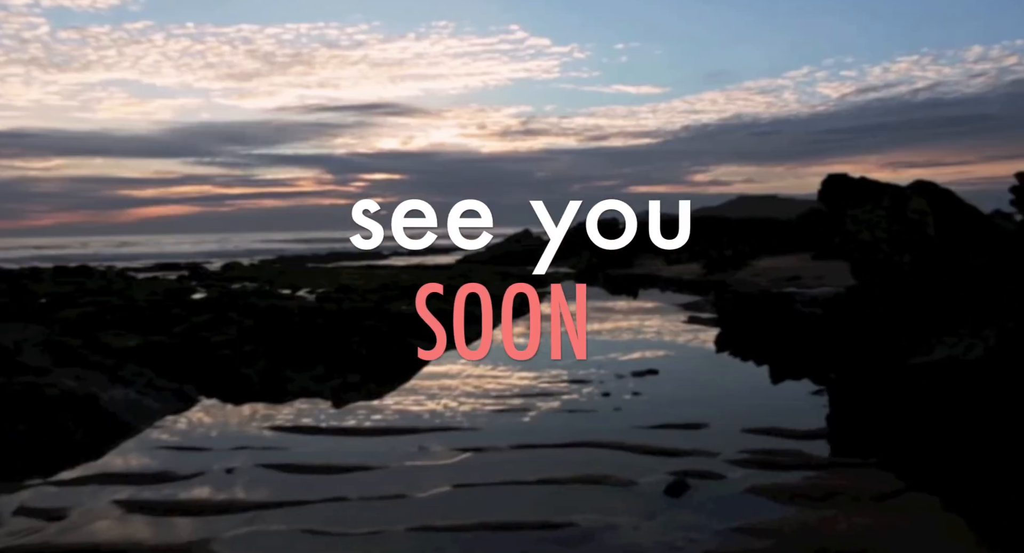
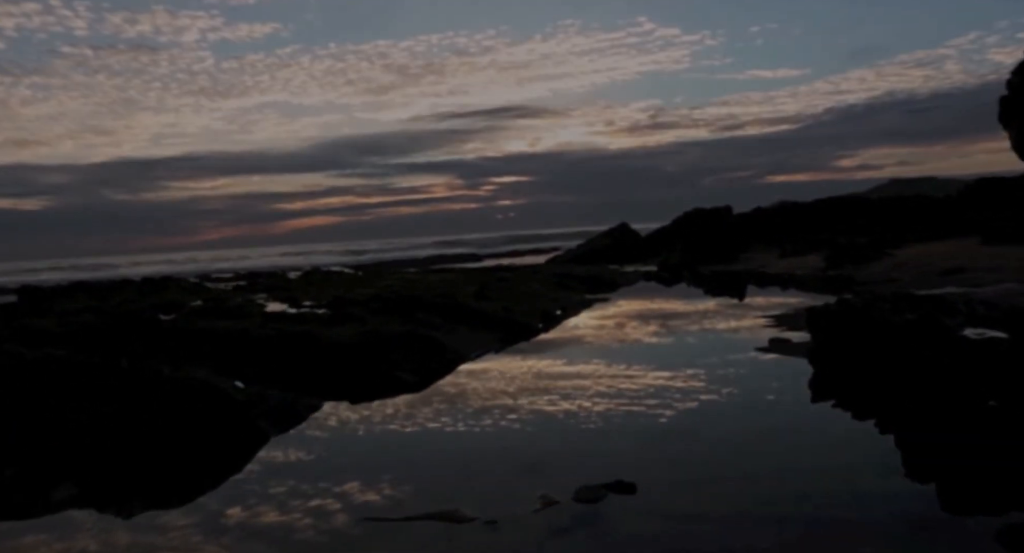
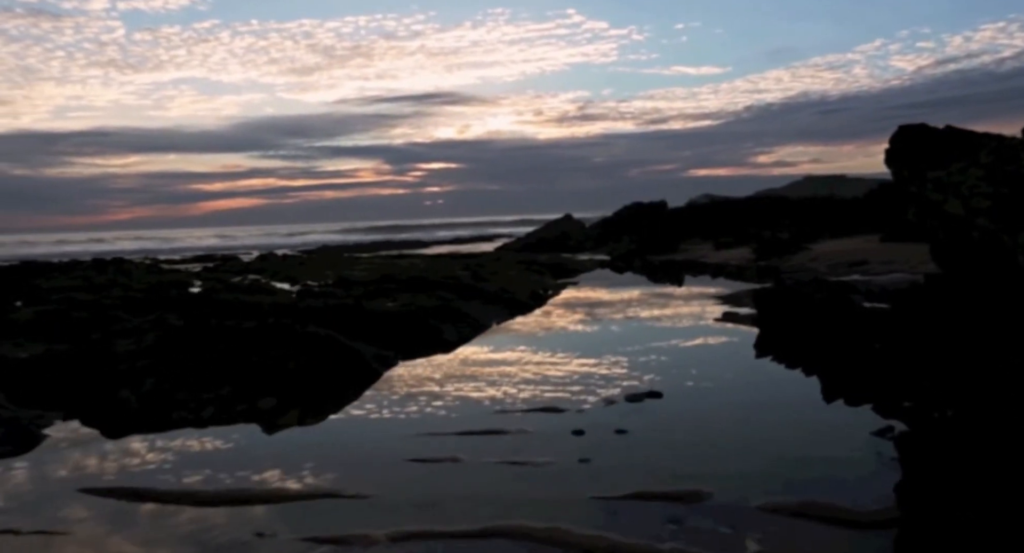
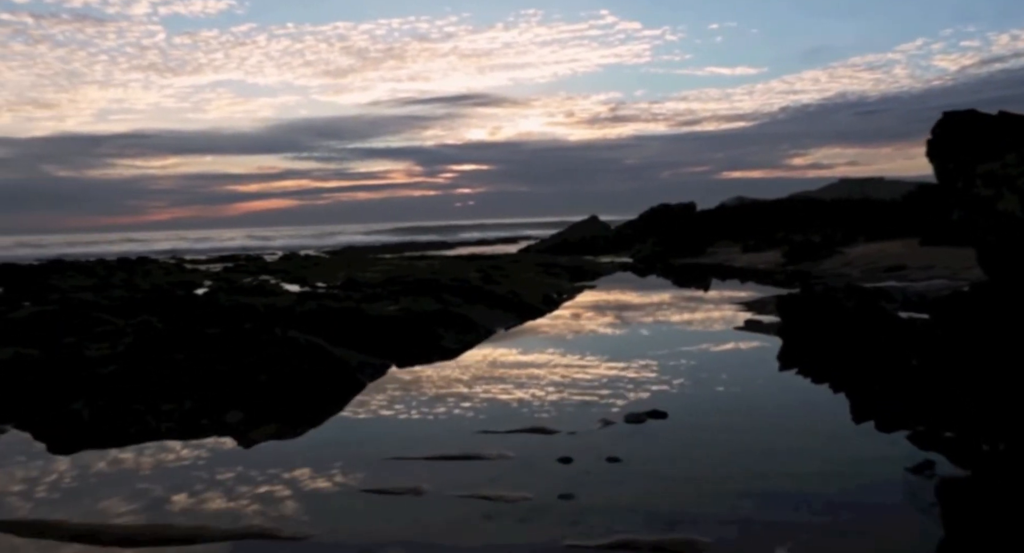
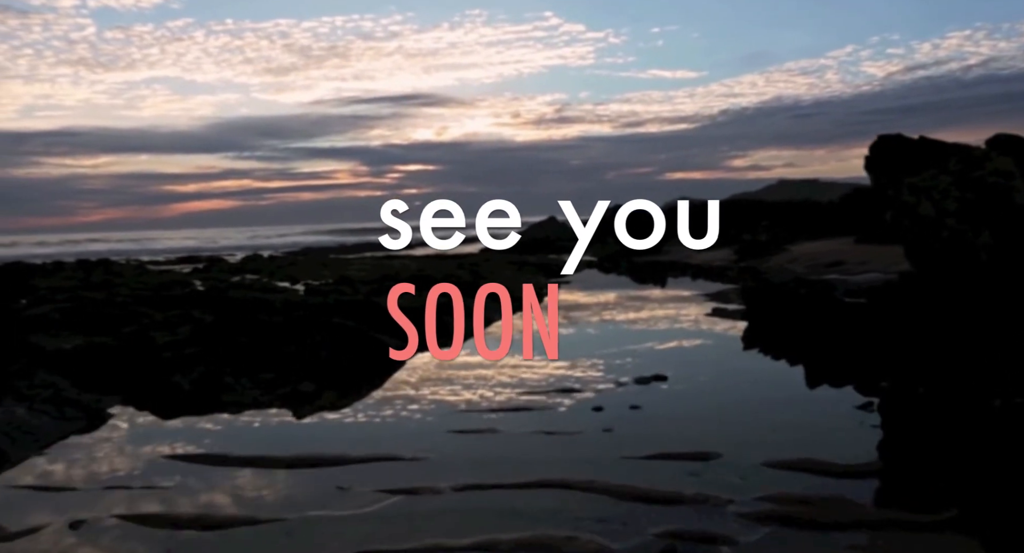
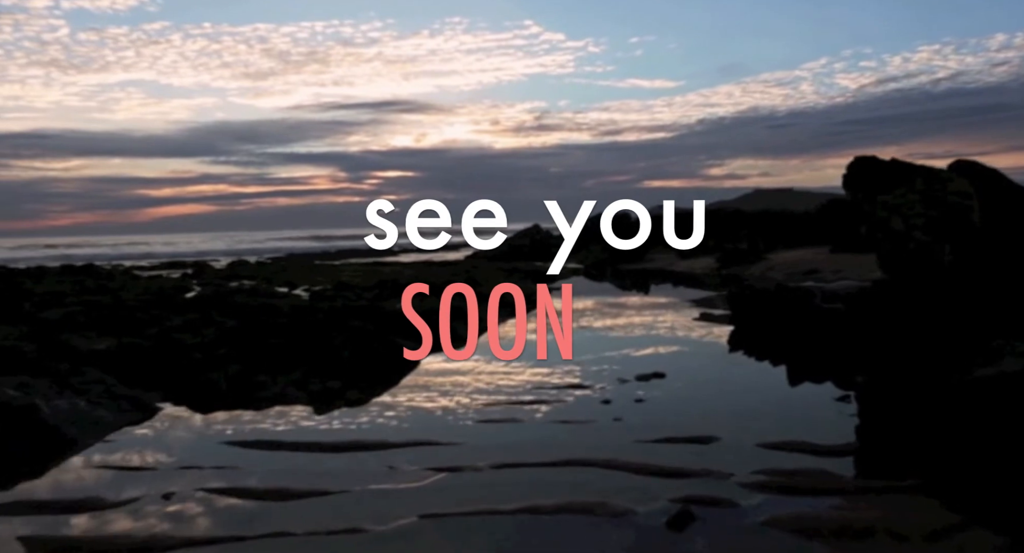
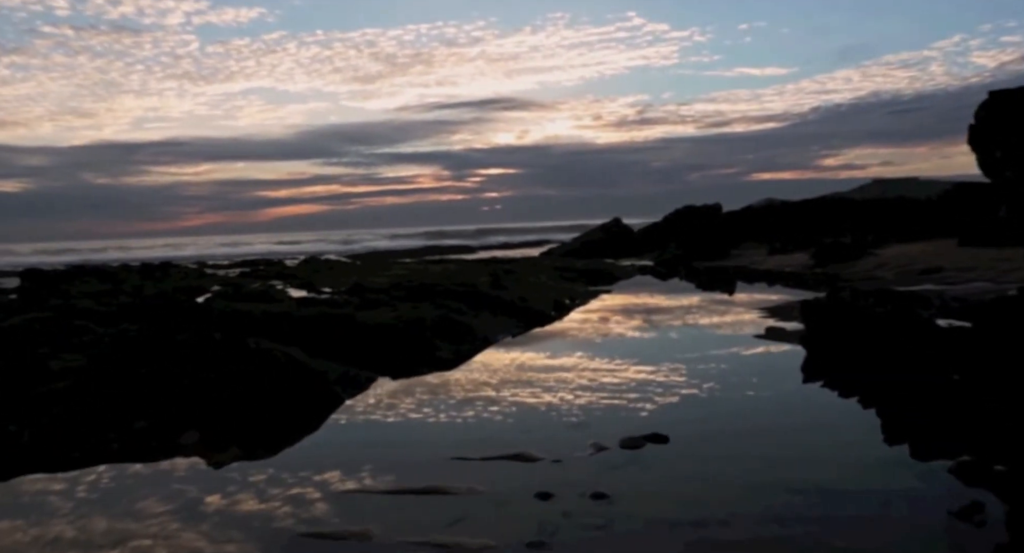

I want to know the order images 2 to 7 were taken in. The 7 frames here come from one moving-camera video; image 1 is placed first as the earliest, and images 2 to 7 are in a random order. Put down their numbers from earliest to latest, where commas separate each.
6, 5, 3, 4, 7, 2
